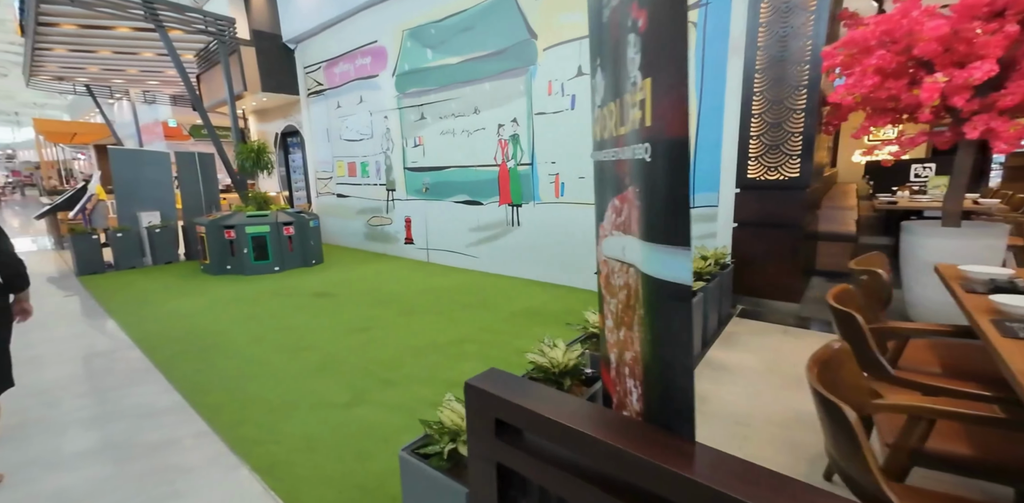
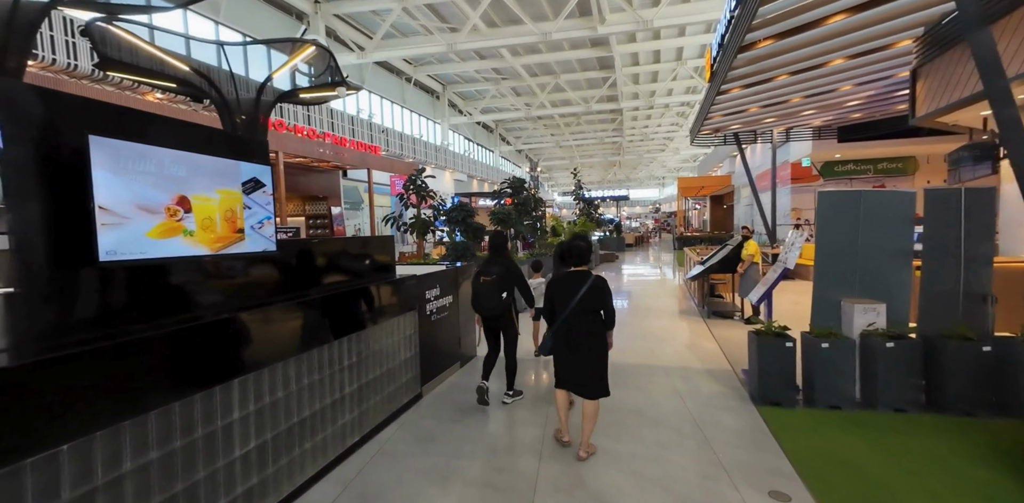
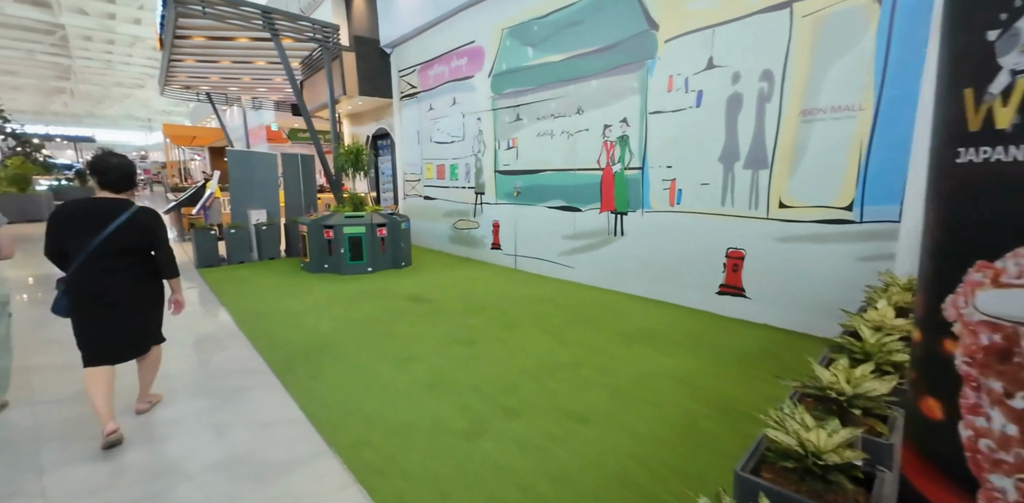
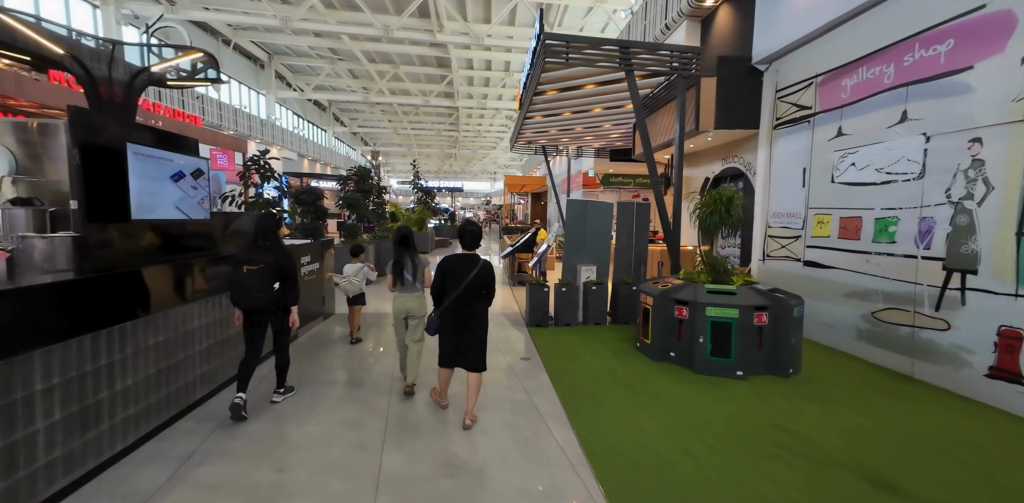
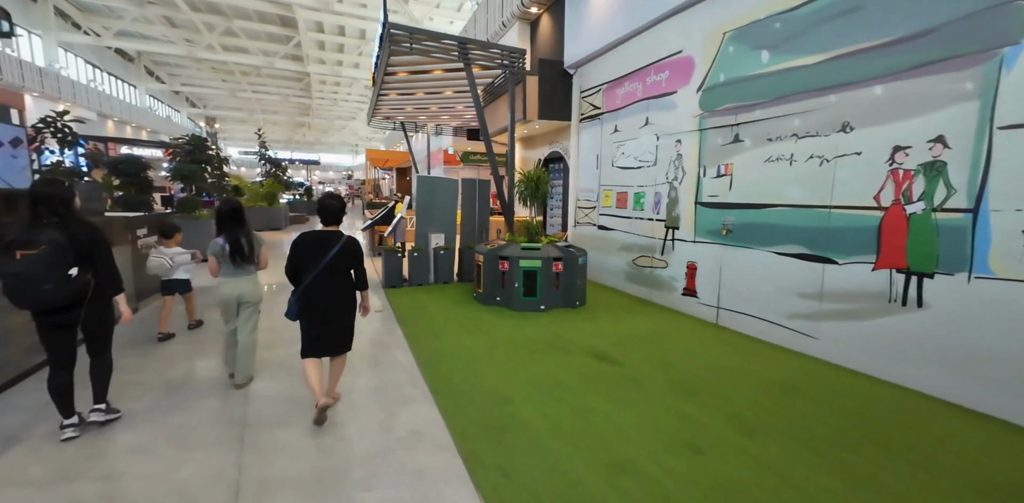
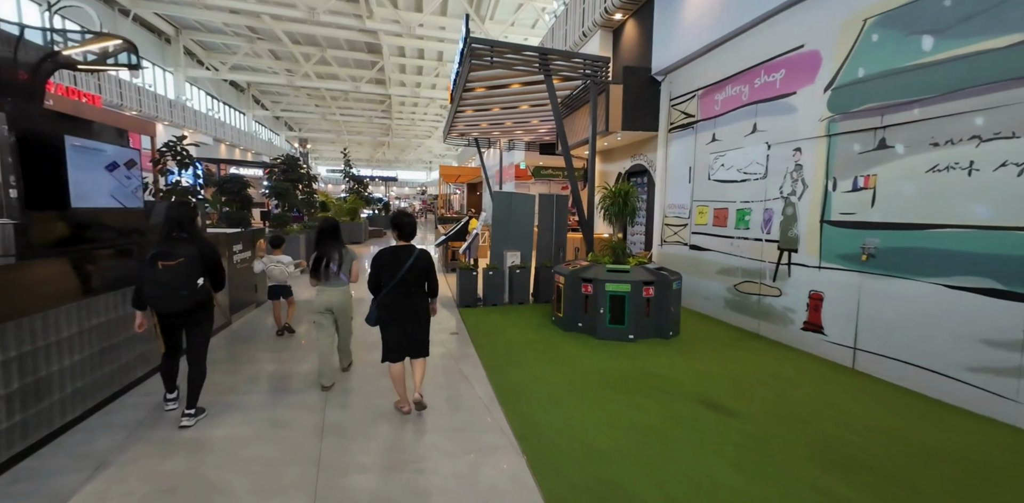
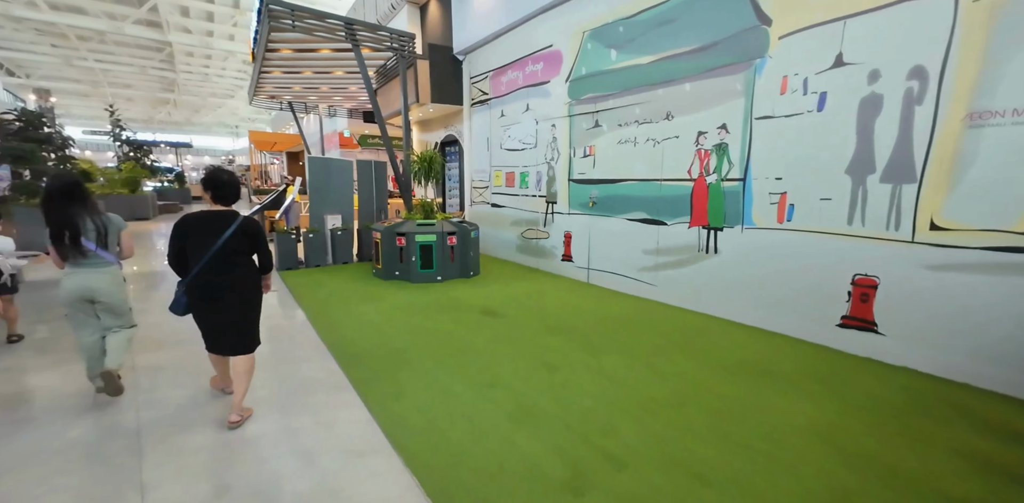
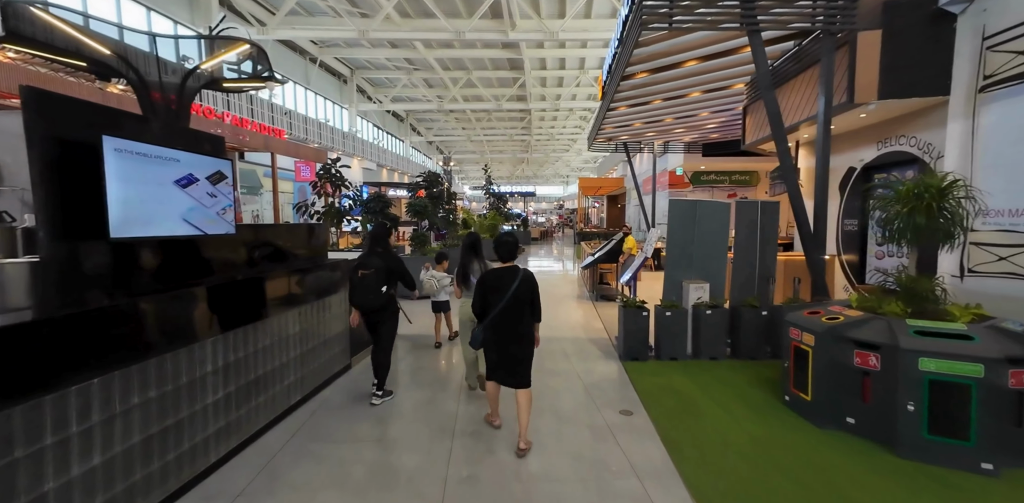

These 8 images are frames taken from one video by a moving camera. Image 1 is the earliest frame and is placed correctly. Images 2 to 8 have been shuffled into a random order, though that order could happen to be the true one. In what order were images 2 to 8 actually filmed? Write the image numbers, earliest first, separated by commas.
3, 7, 5, 6, 4, 8, 2
